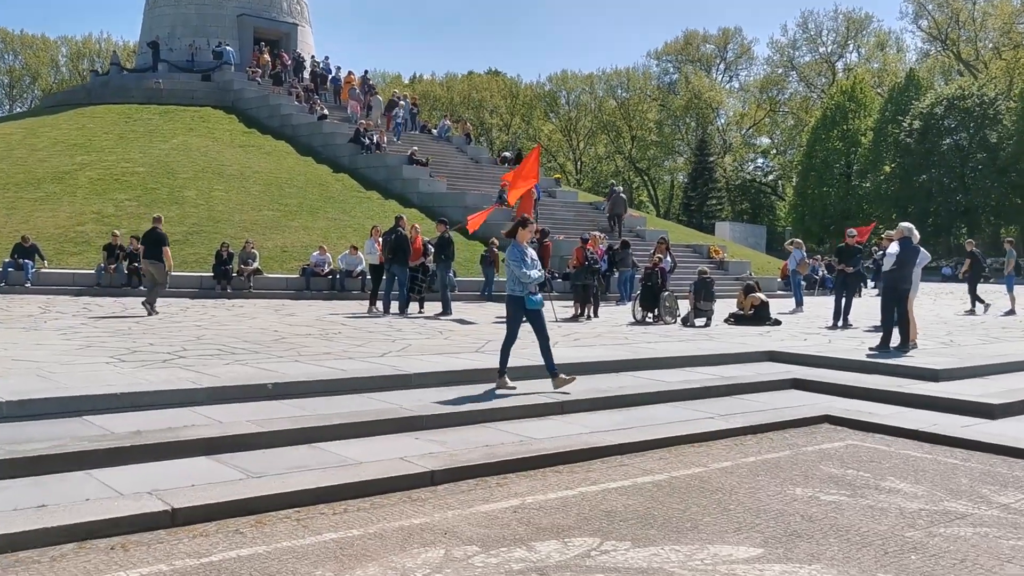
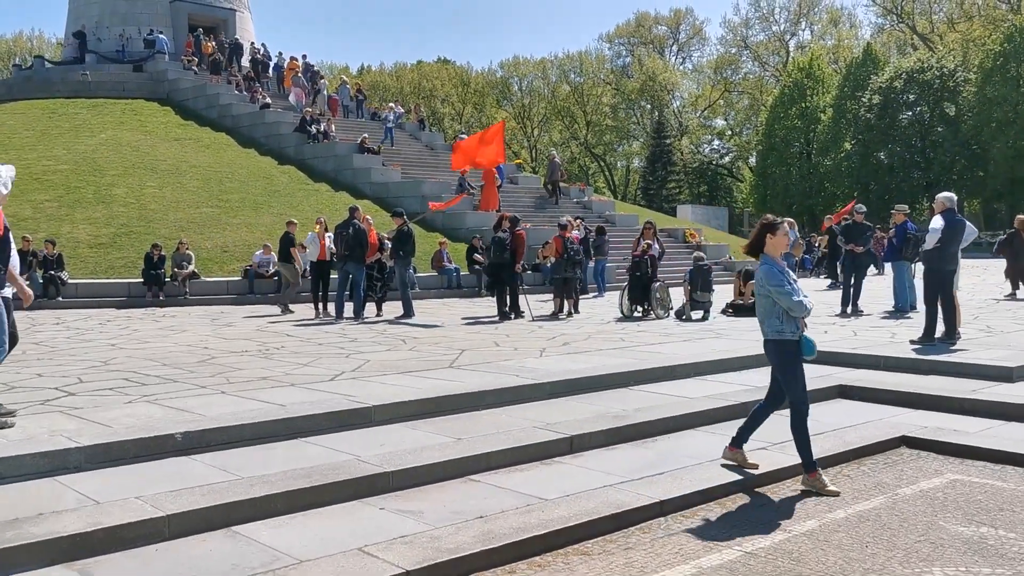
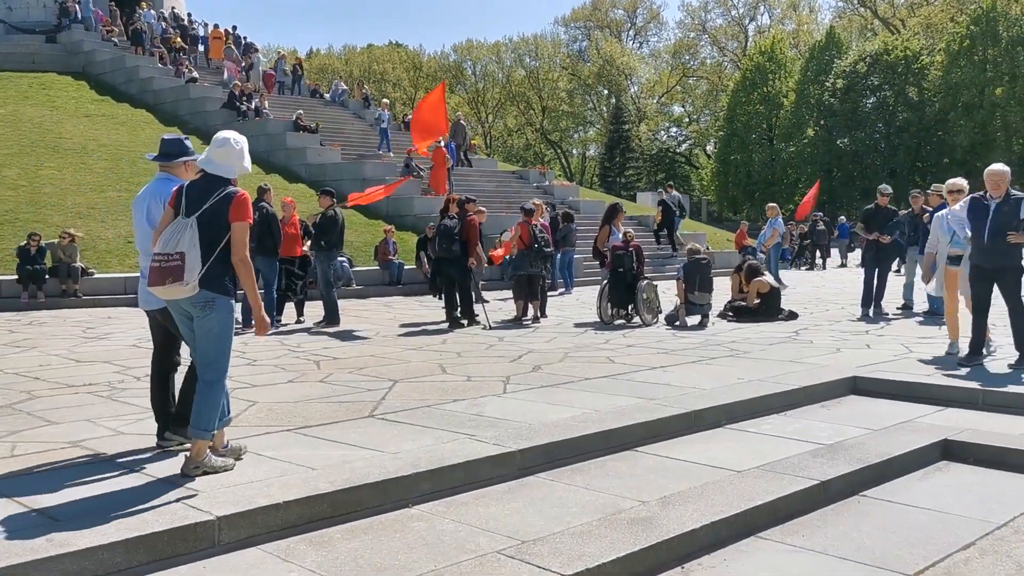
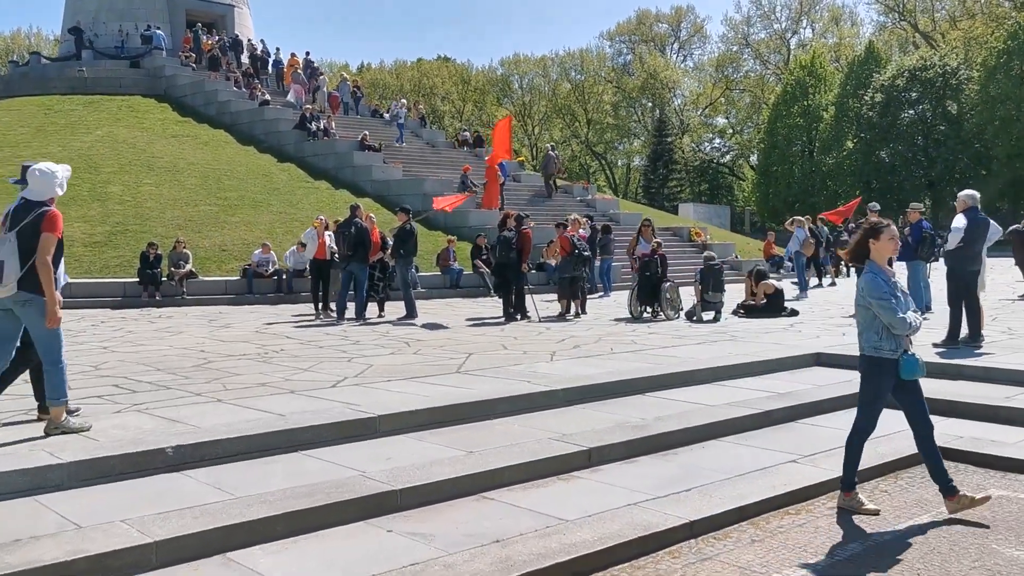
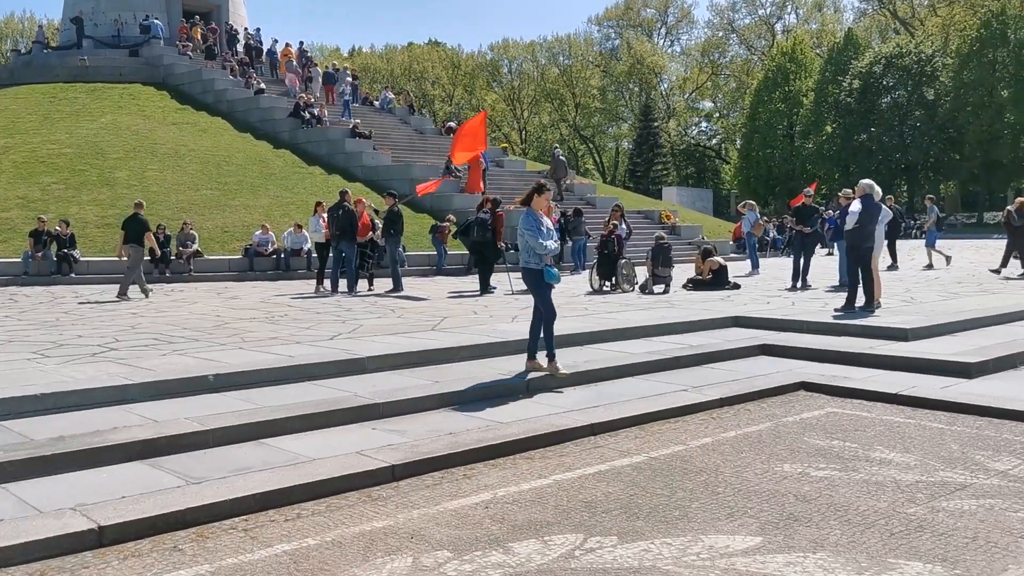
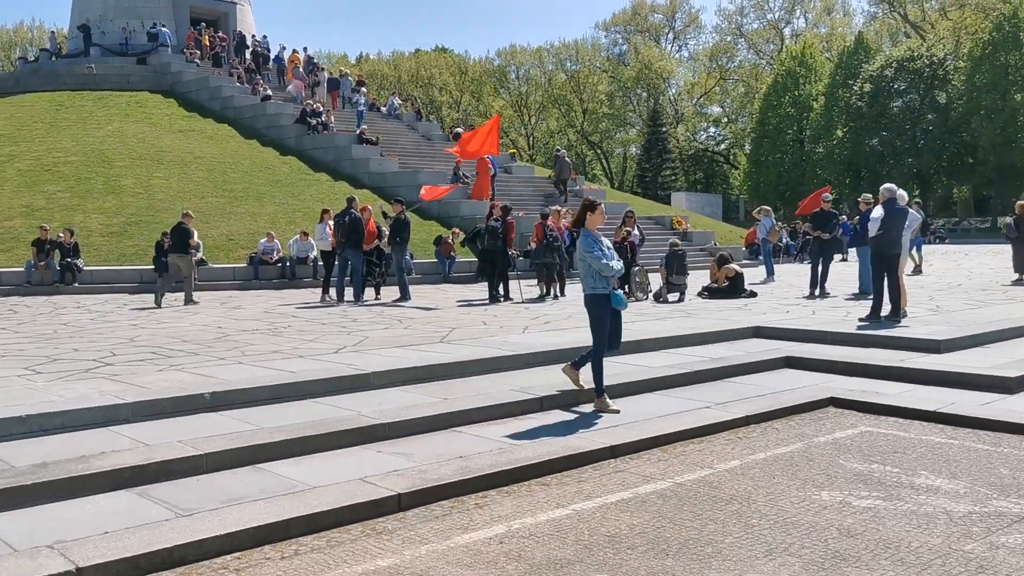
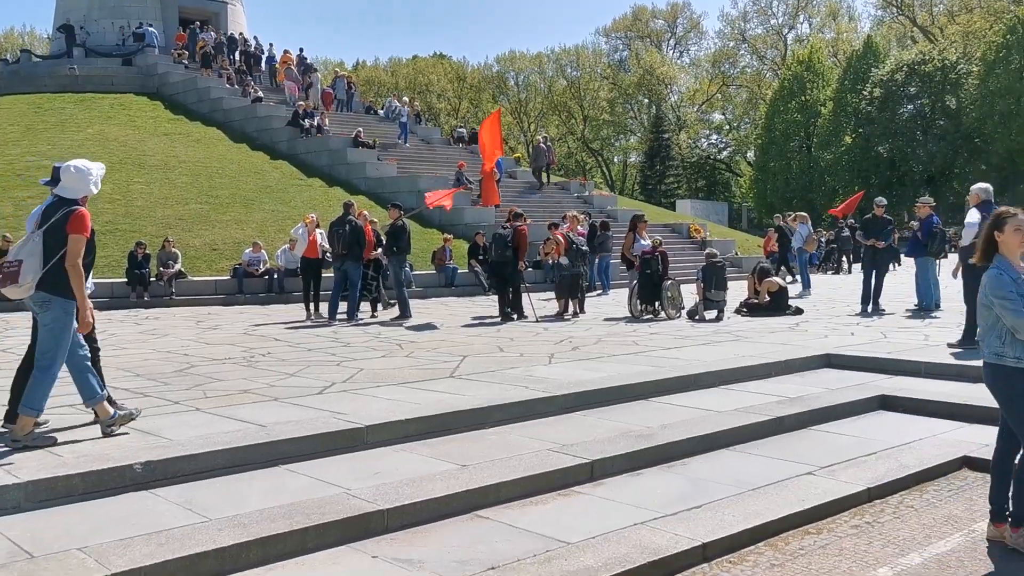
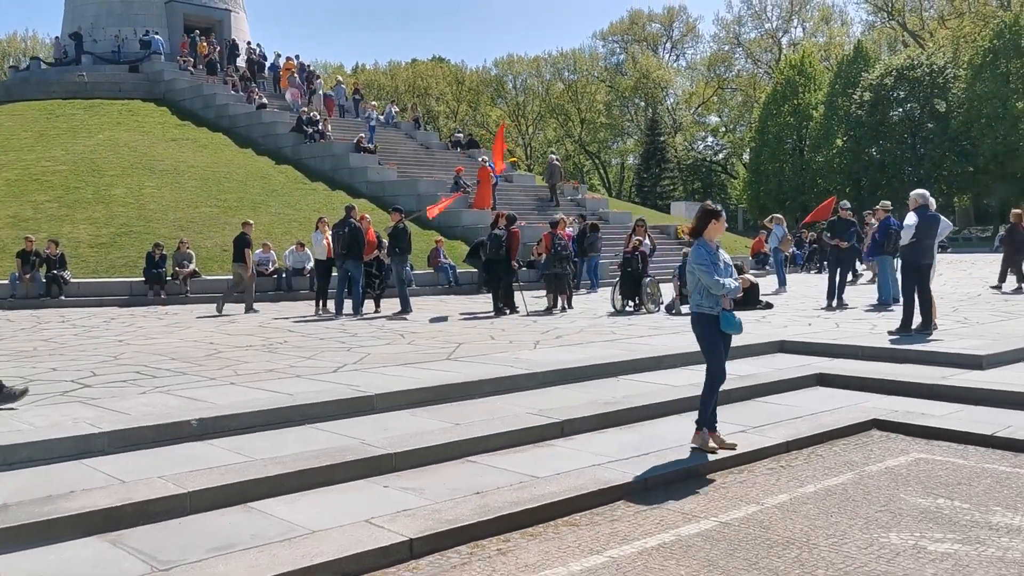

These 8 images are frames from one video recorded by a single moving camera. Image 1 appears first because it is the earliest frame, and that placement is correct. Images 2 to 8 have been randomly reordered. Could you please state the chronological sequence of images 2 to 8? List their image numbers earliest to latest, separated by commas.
5, 6, 8, 2, 4, 7, 3
